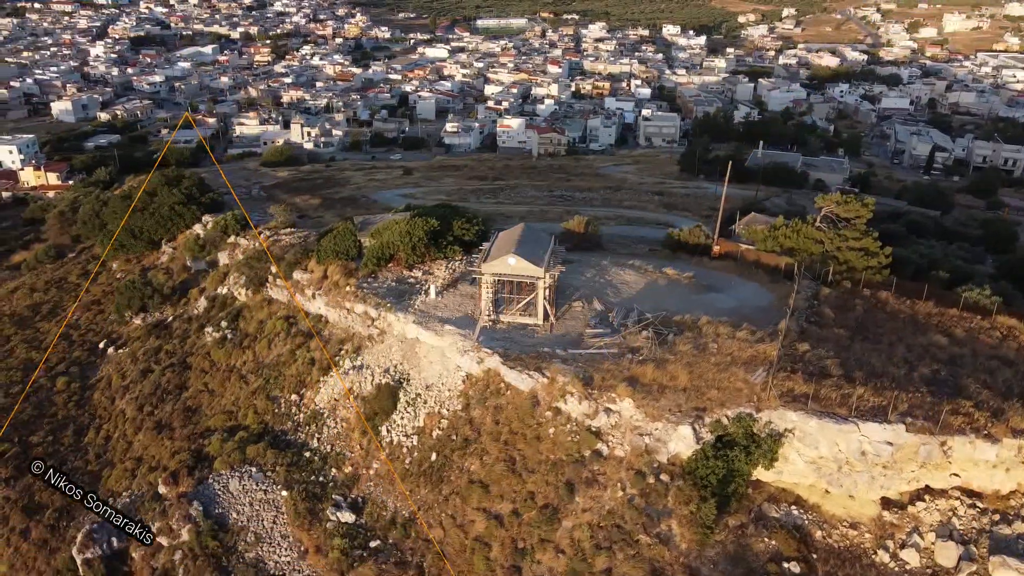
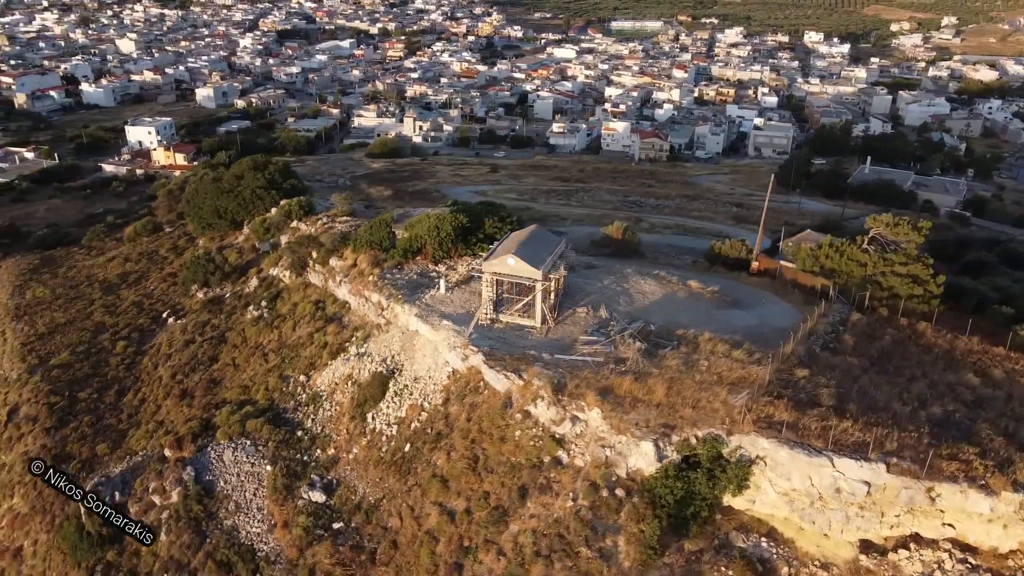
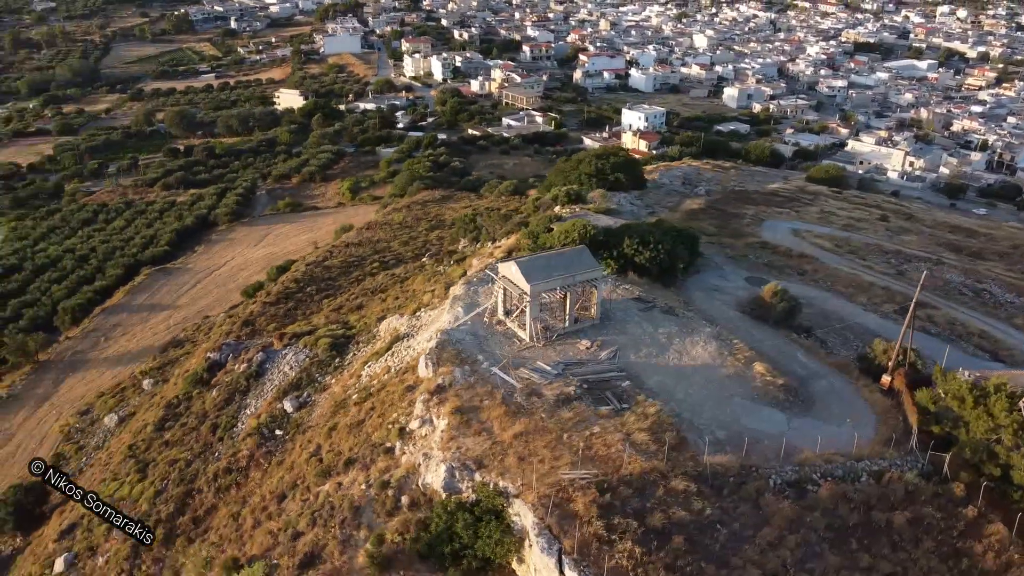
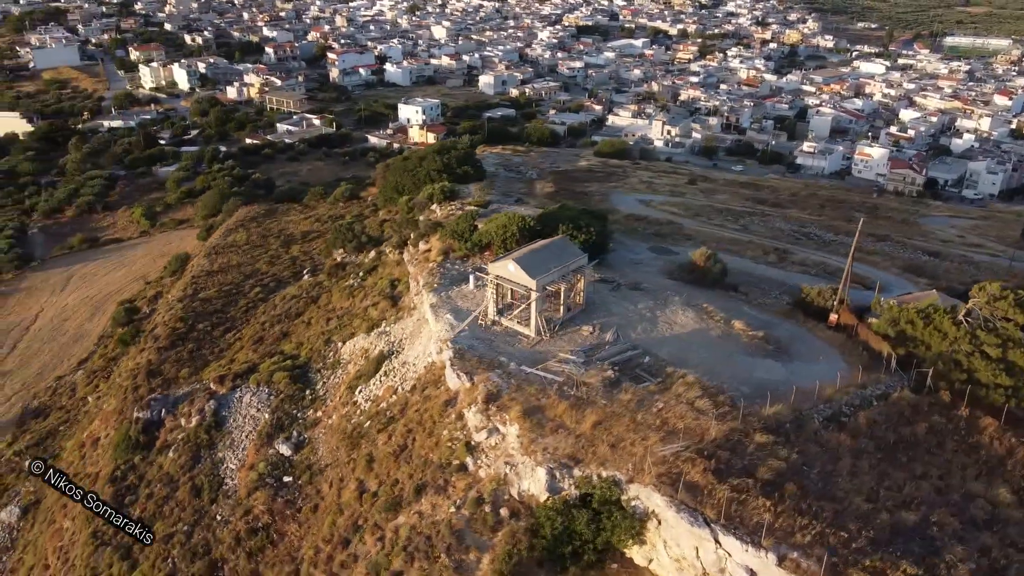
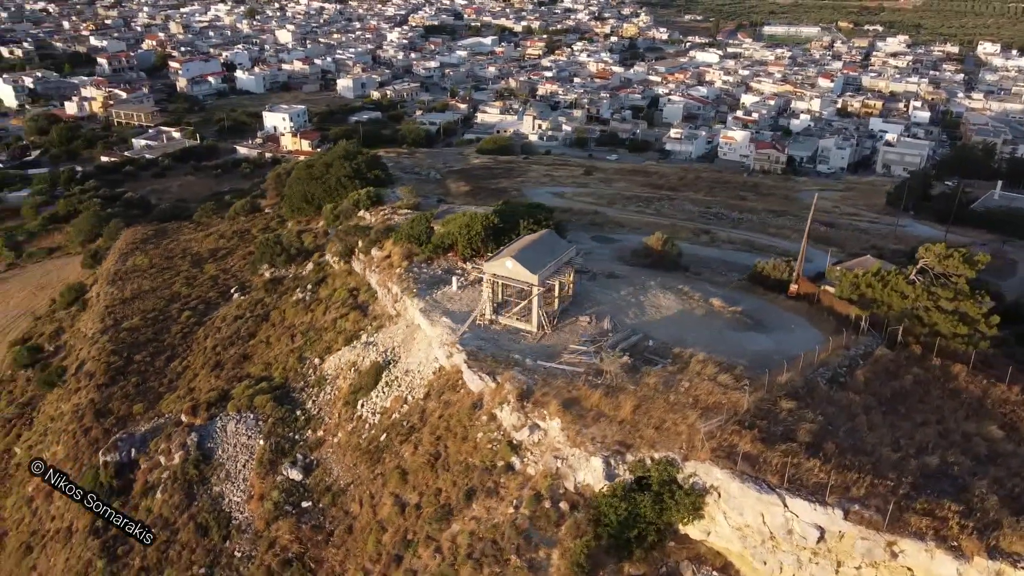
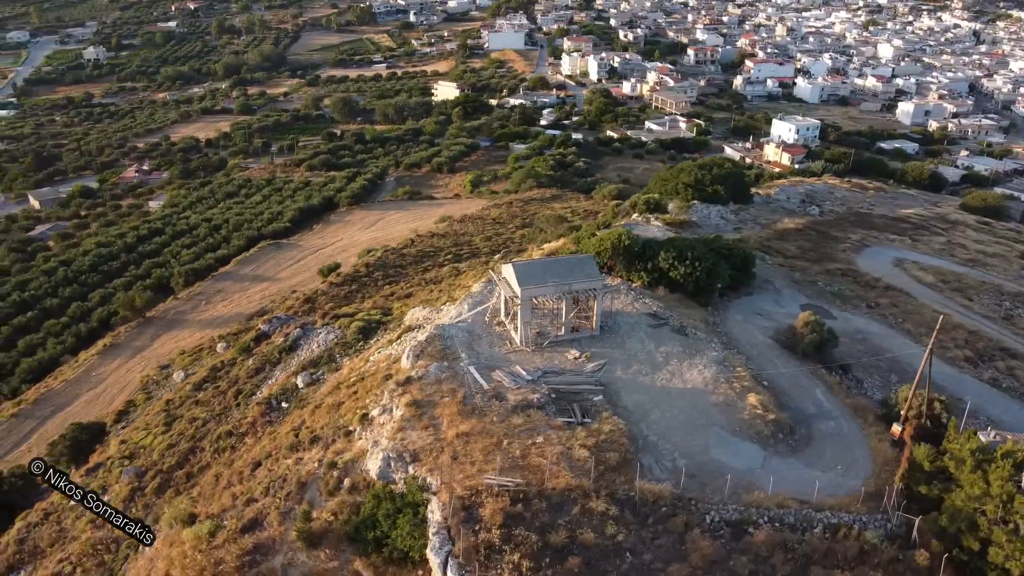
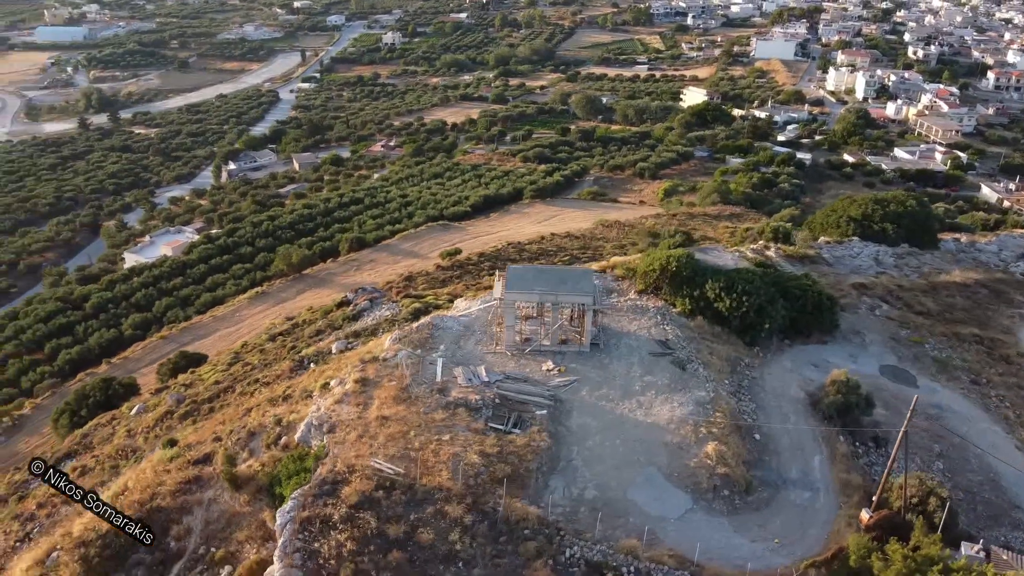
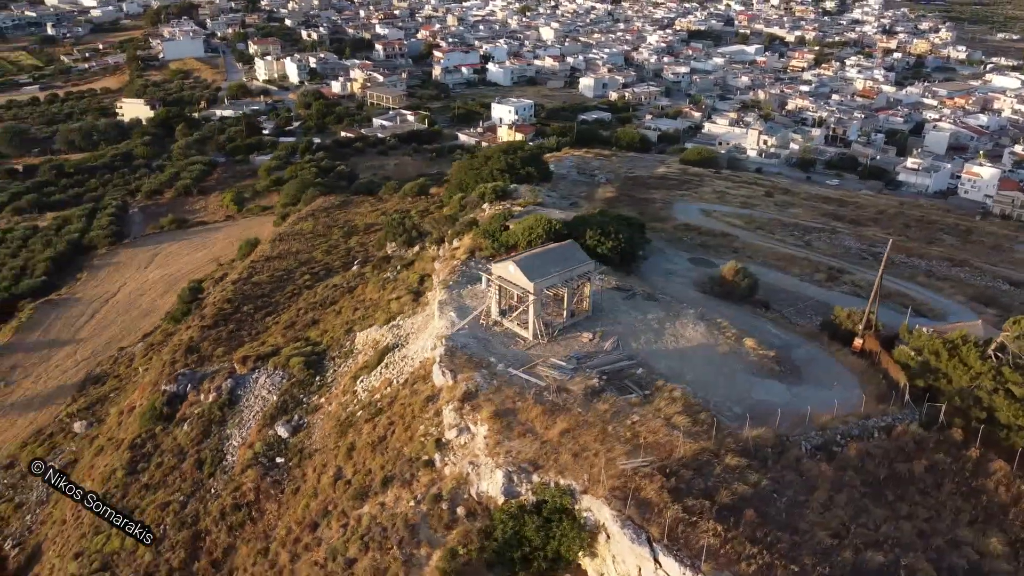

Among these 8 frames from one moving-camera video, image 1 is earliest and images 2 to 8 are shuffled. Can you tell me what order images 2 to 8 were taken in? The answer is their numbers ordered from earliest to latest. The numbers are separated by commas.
2, 5, 4, 8, 3, 6, 7
